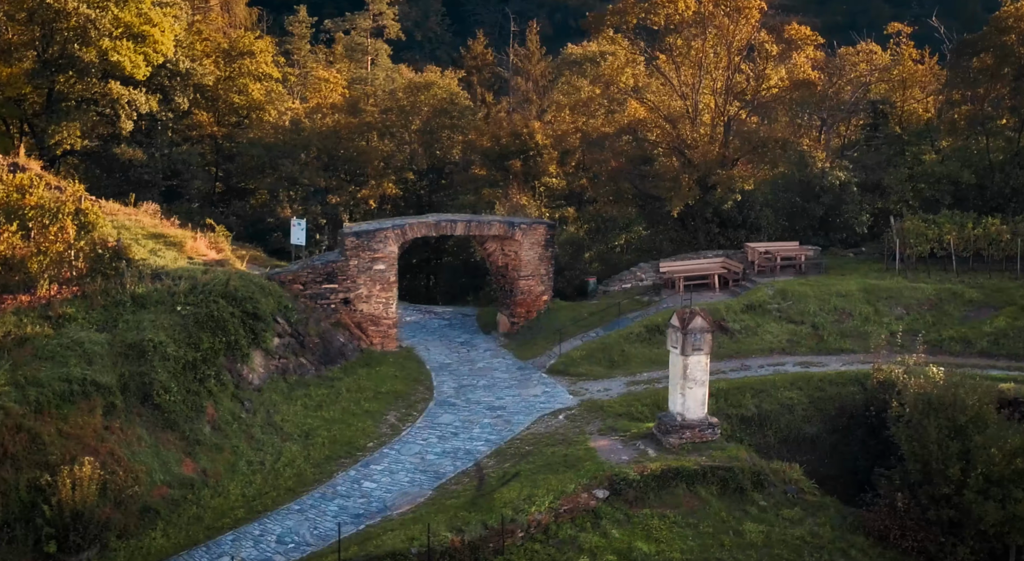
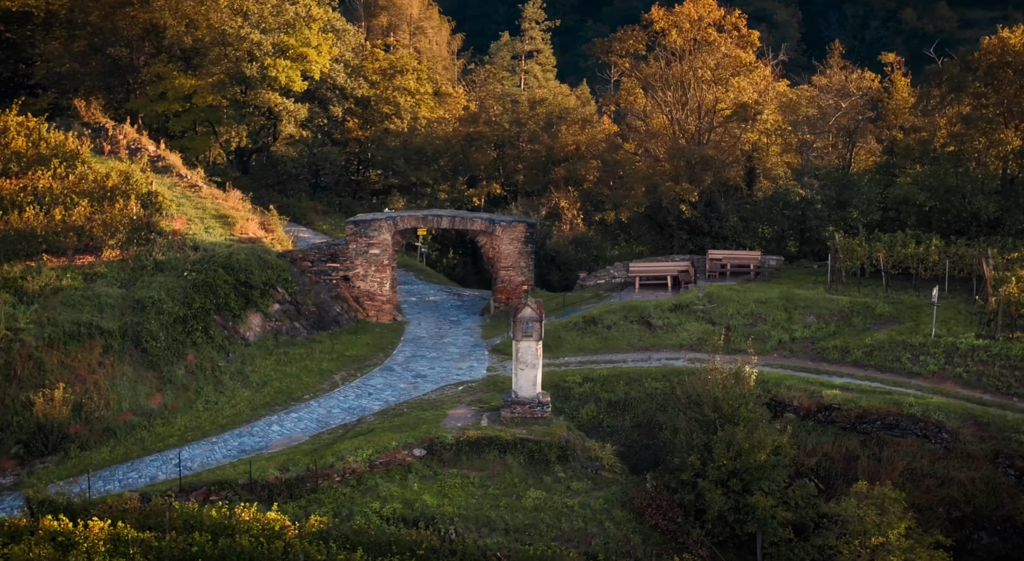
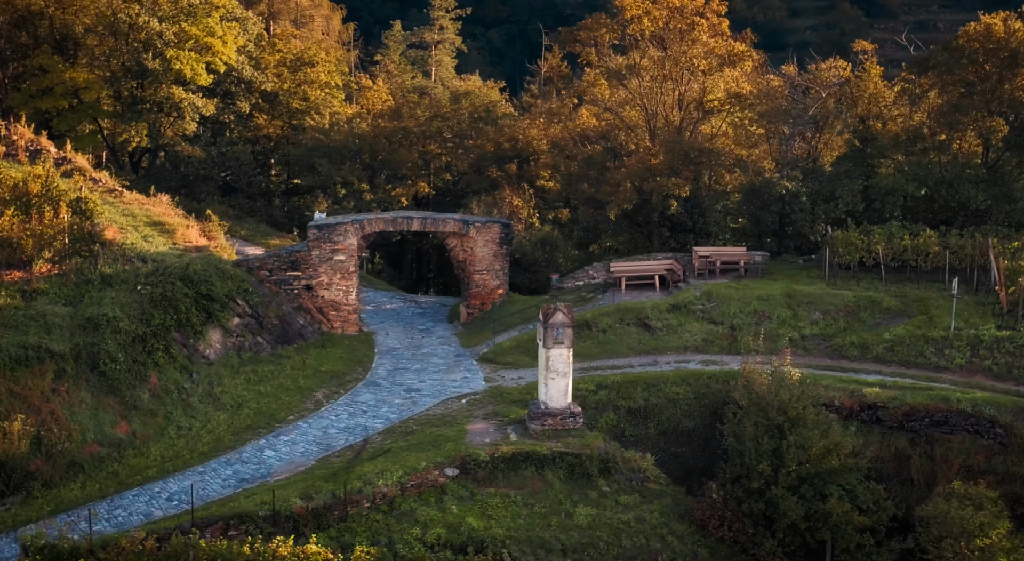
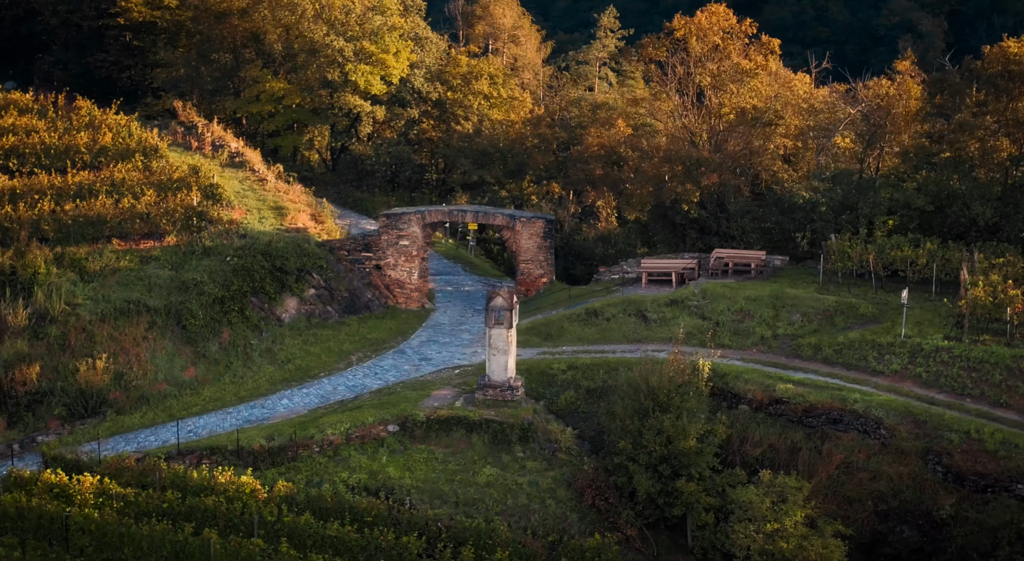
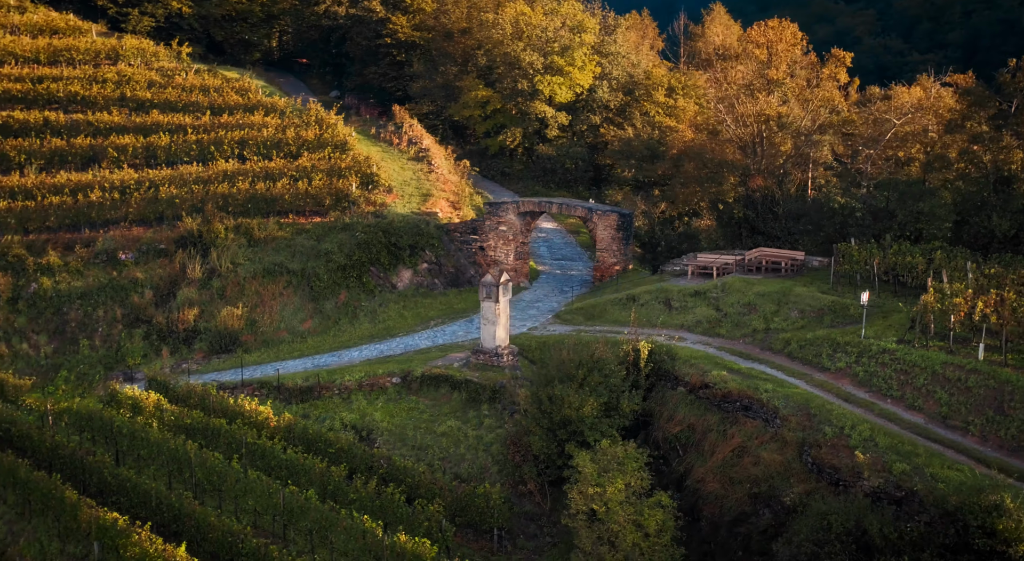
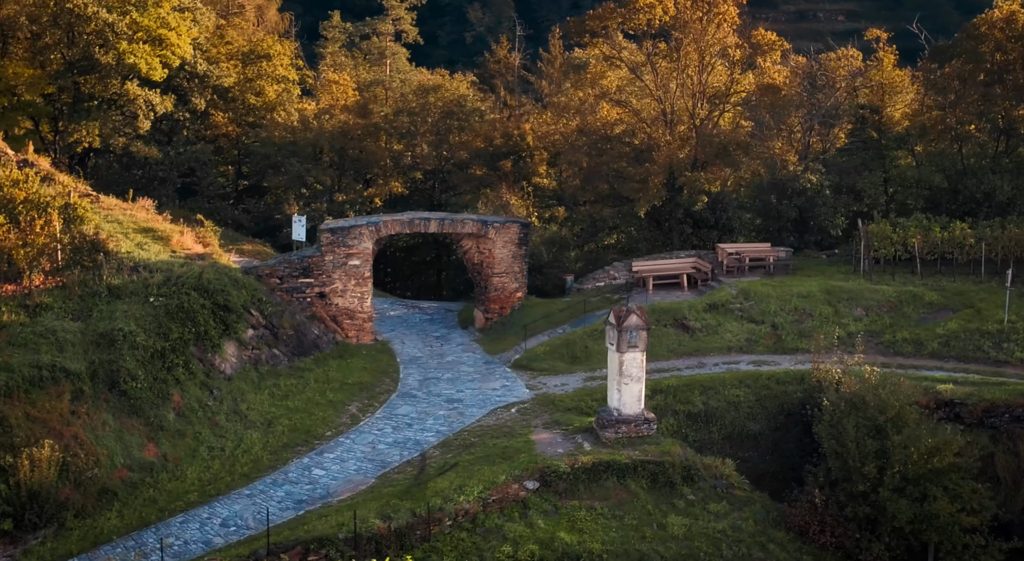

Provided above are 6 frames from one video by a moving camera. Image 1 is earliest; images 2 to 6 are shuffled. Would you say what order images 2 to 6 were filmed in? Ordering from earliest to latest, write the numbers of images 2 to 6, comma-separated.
6, 3, 2, 4, 5
